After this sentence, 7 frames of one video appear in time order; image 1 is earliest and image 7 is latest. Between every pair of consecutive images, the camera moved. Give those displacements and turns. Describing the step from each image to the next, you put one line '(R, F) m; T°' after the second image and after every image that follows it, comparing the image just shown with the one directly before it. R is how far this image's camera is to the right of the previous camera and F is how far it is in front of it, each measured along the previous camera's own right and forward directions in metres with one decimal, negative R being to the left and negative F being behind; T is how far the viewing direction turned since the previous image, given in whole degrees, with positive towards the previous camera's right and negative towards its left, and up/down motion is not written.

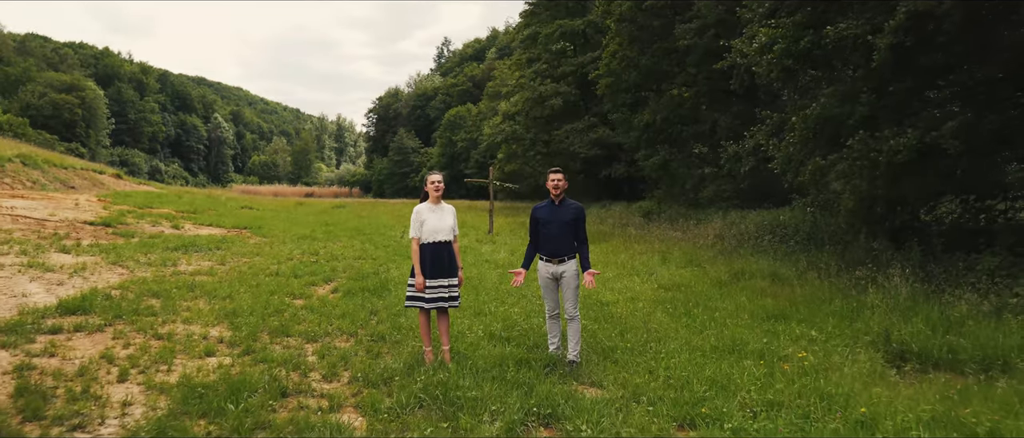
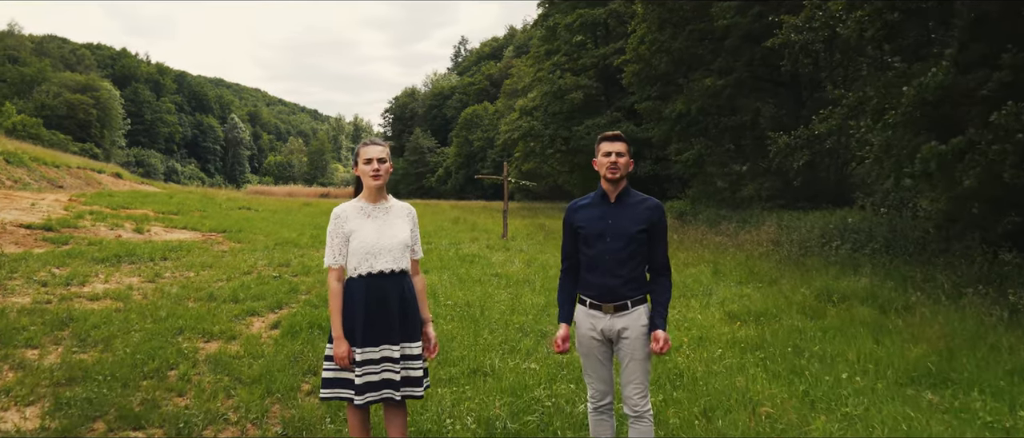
(0.0, +2.8) m; -2°
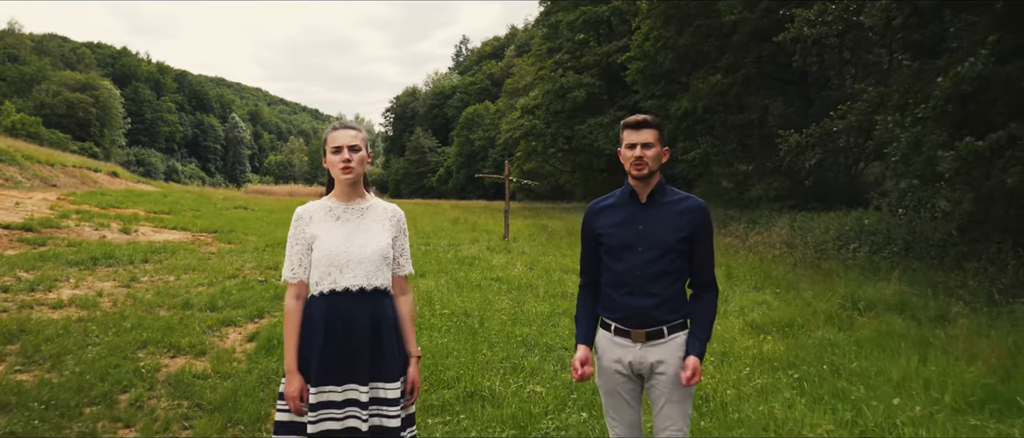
(0.0, +0.6) m; 0°
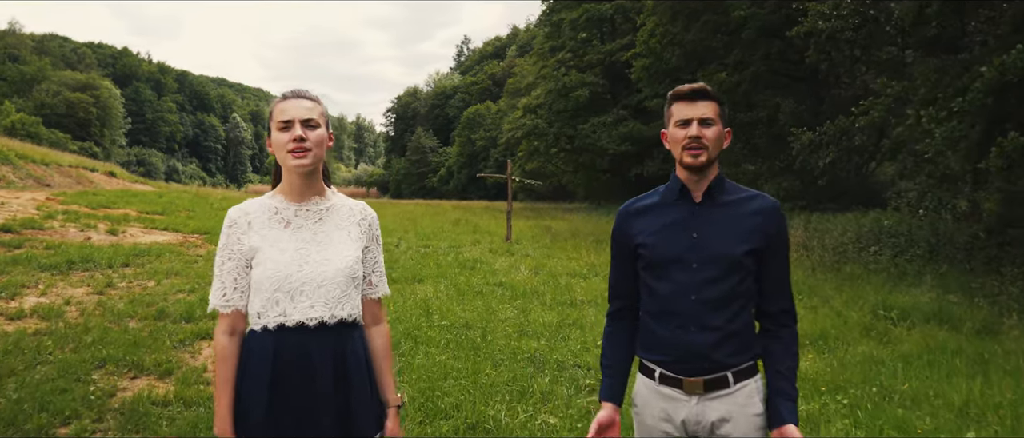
(0.0, +0.6) m; 0°
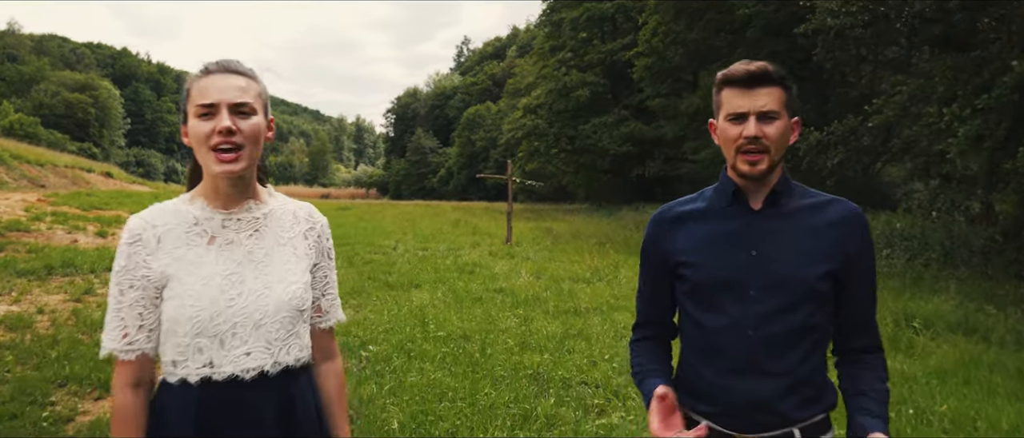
(0.0, +0.4) m; 0°
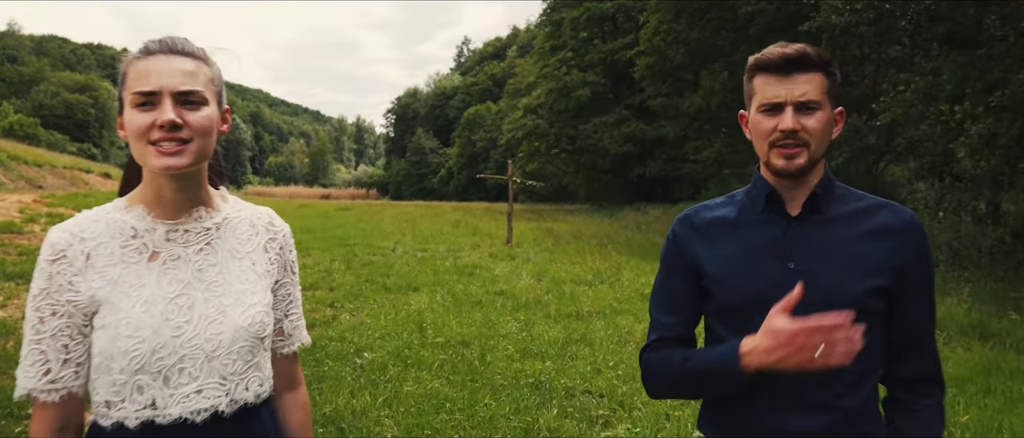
(0.0, +0.2) m; 0°
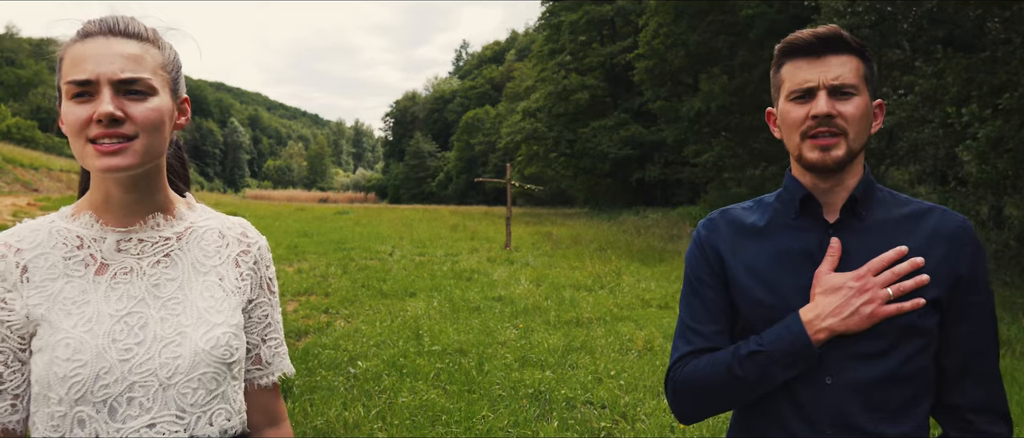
(0.0, +0.2) m; 0°
